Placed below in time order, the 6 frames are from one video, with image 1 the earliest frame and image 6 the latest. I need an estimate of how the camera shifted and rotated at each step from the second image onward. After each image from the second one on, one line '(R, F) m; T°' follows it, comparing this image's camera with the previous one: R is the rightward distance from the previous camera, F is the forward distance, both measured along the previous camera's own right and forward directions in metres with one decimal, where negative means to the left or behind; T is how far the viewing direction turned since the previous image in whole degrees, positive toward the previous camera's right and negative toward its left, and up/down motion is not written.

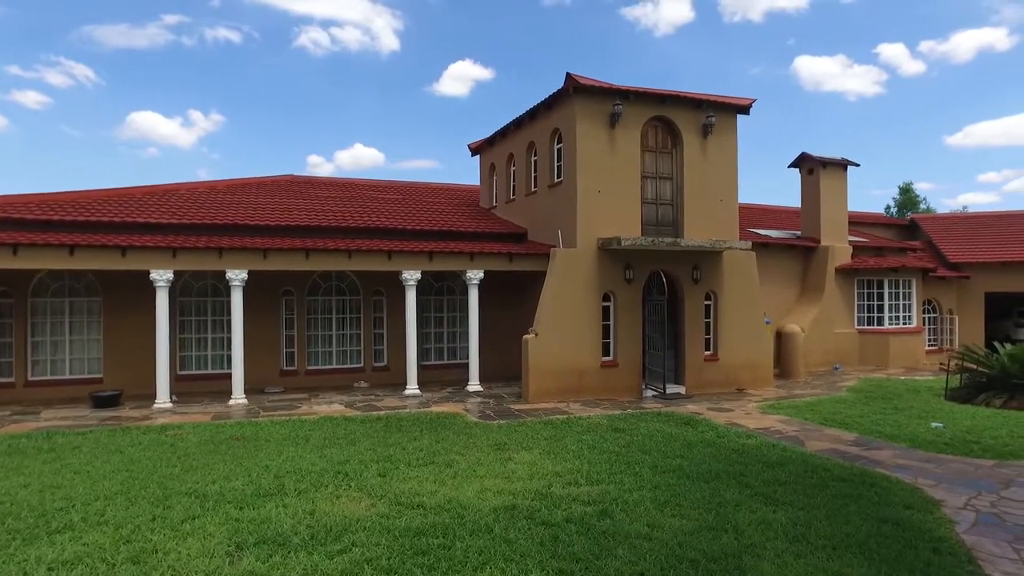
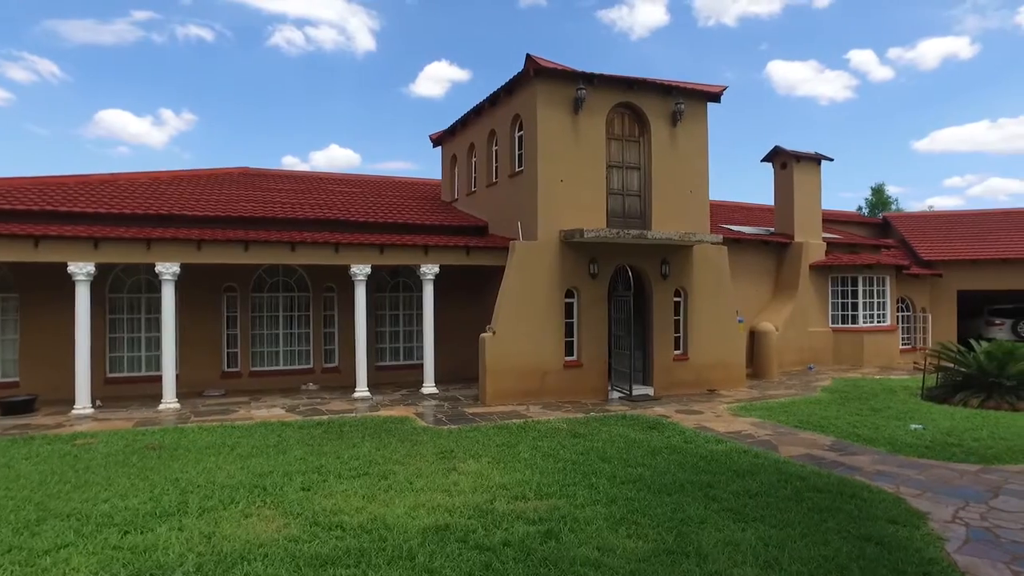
(+0.4, +0.9) m; +2°
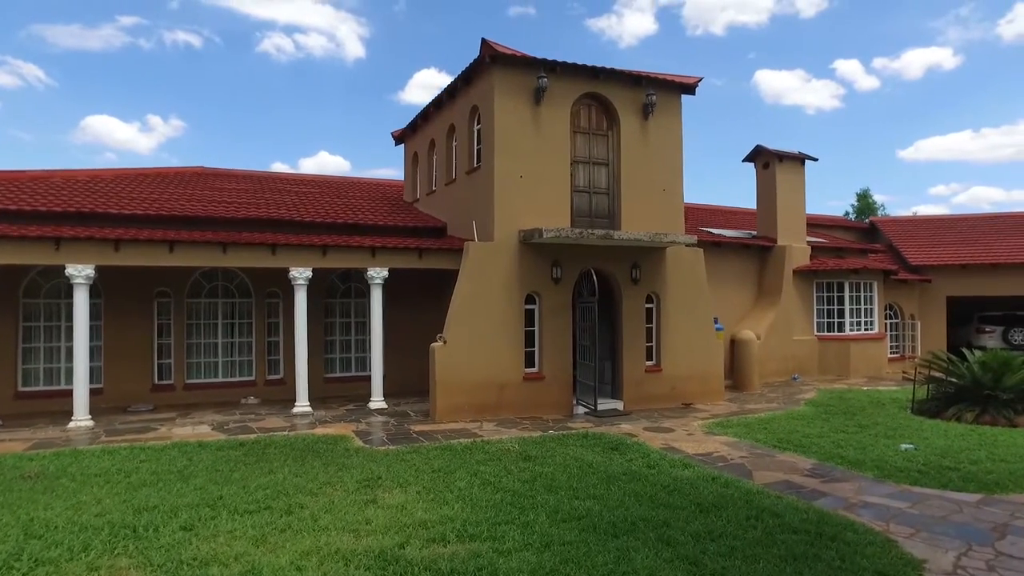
(+0.7, +1.1) m; +1°
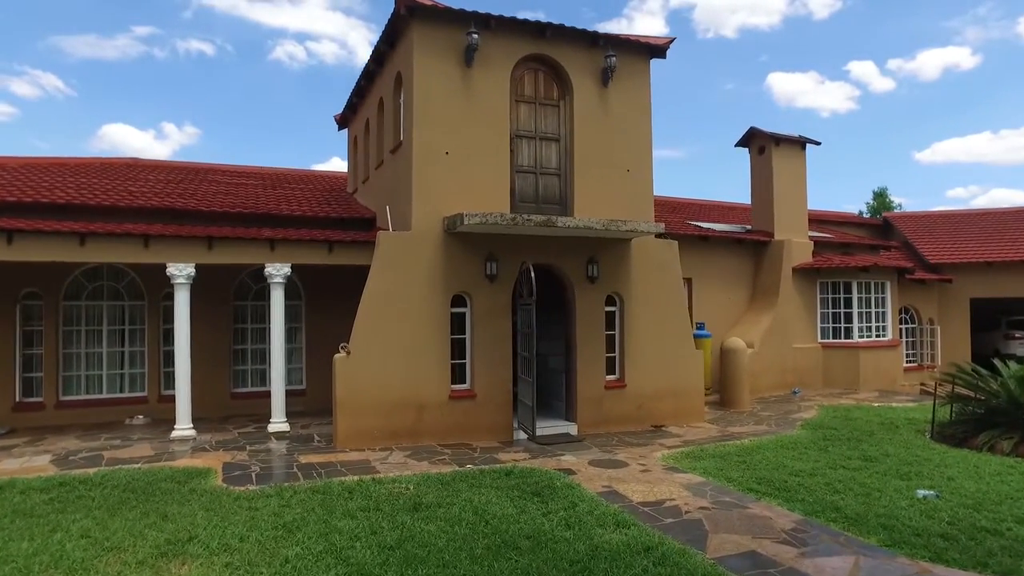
(+1.4, +2.2) m; -1°
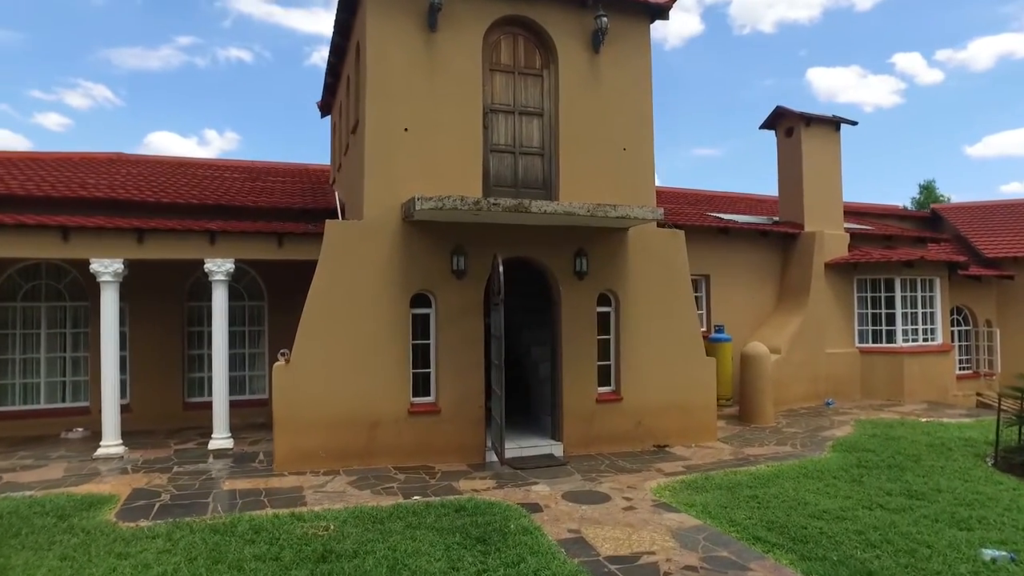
(+0.9, +1.5) m; -3°
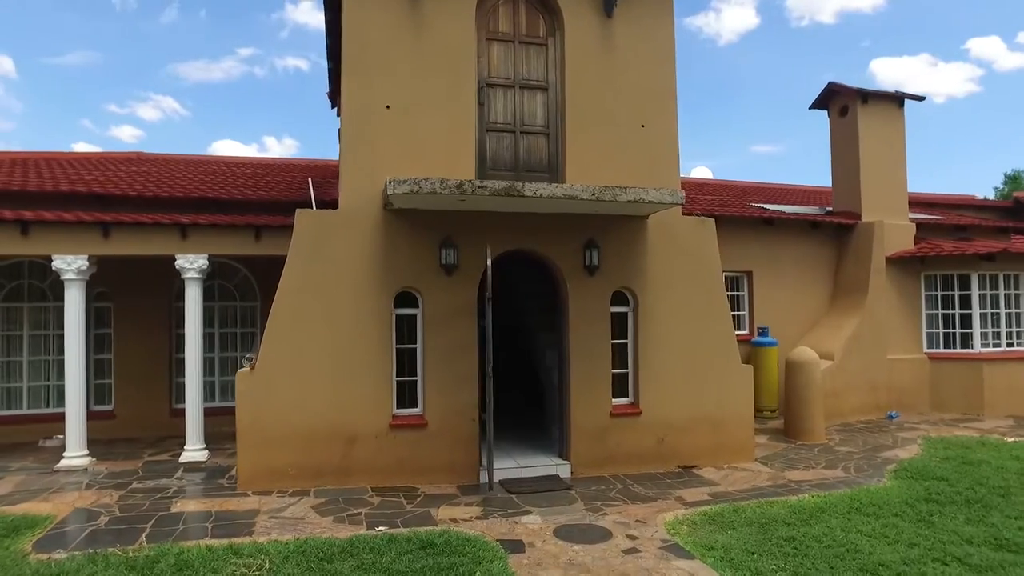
(+0.7, +1.1) m; -5°
